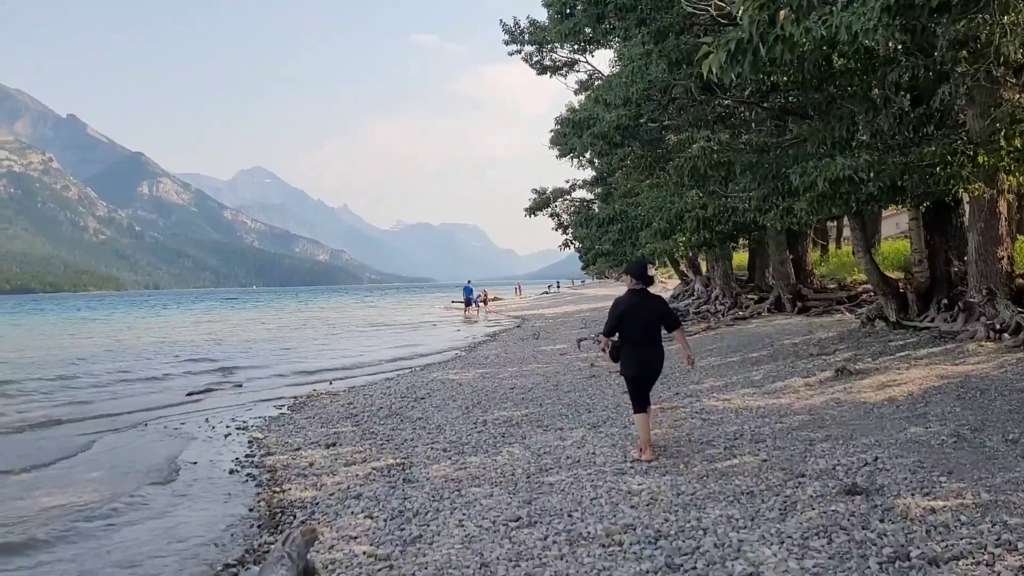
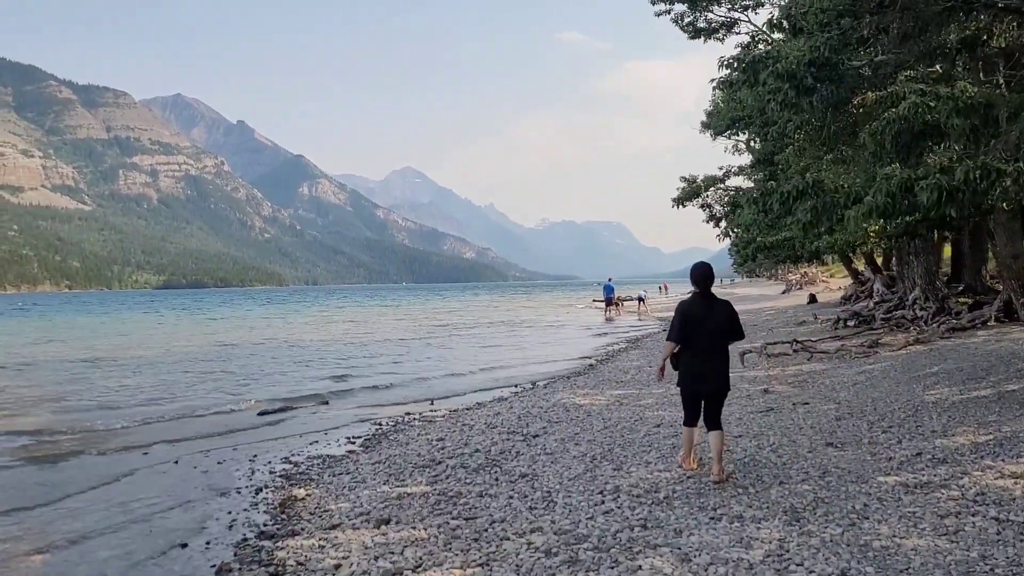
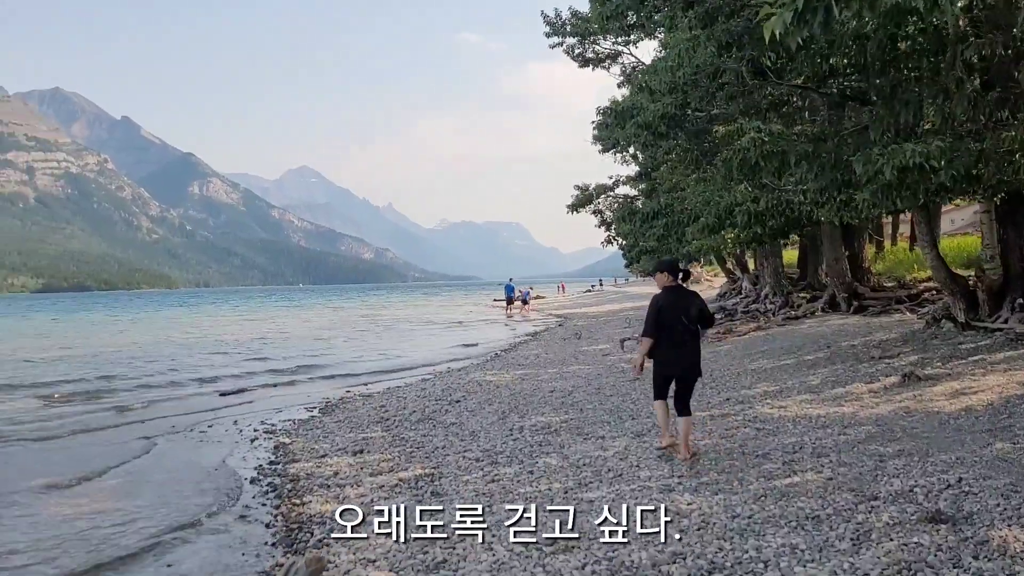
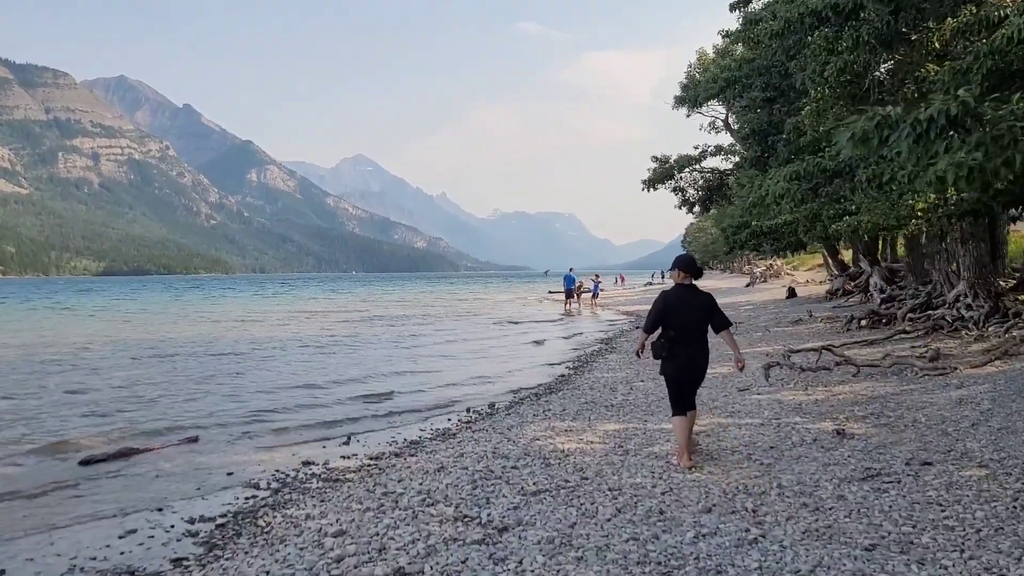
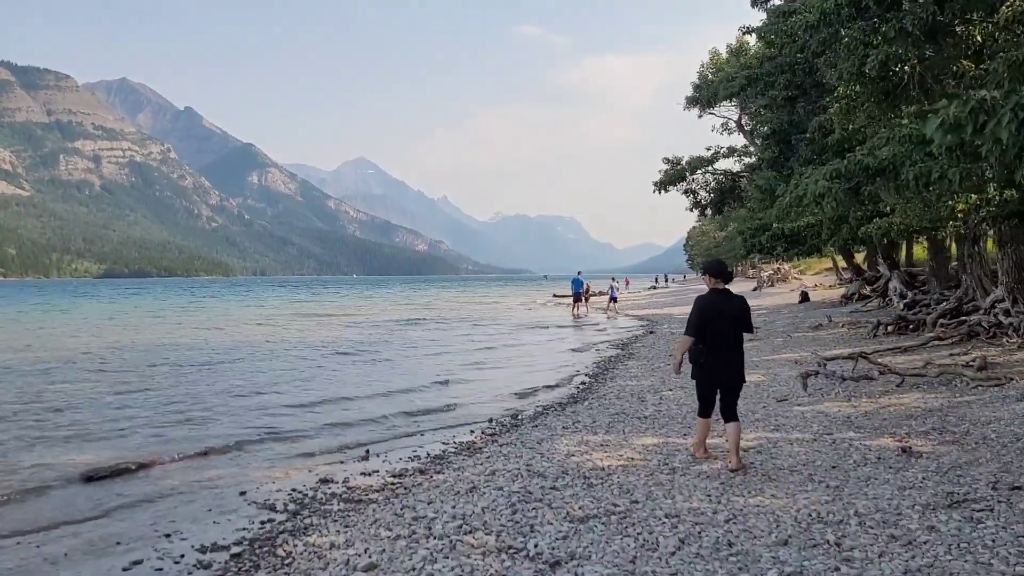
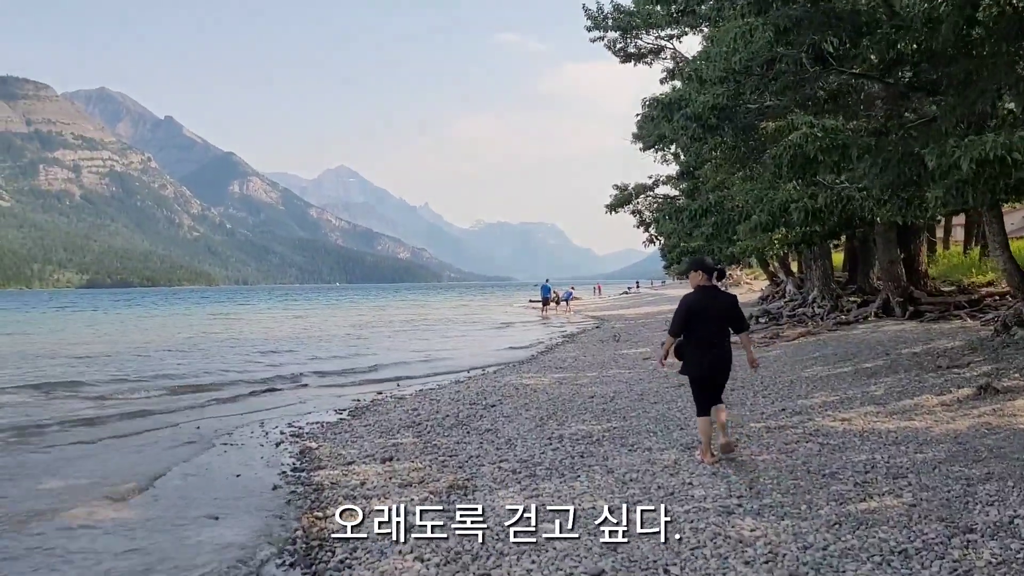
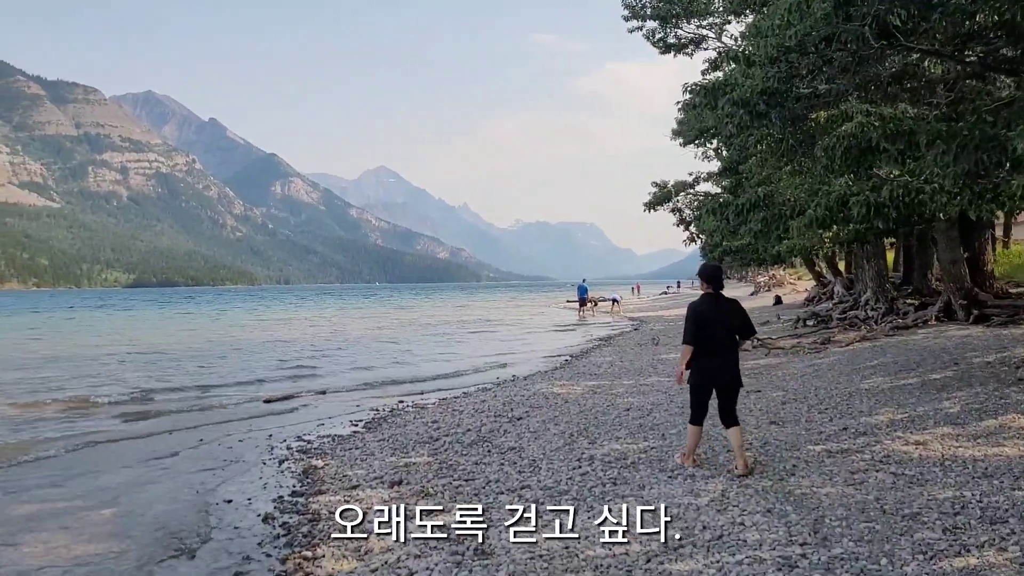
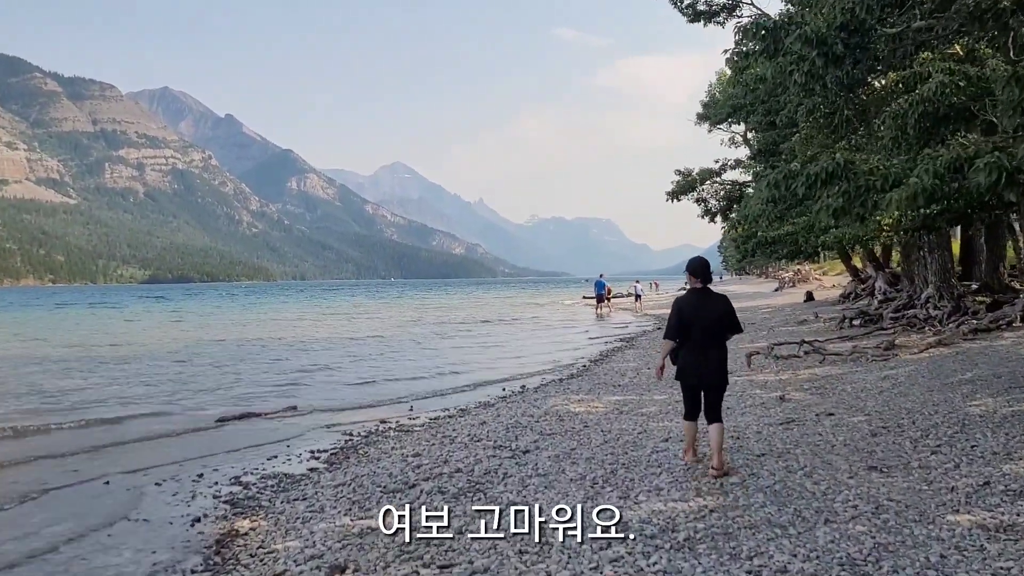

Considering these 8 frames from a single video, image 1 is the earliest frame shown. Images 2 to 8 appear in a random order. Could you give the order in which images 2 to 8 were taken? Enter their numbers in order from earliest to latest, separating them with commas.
3, 6, 7, 2, 8, 4, 5
